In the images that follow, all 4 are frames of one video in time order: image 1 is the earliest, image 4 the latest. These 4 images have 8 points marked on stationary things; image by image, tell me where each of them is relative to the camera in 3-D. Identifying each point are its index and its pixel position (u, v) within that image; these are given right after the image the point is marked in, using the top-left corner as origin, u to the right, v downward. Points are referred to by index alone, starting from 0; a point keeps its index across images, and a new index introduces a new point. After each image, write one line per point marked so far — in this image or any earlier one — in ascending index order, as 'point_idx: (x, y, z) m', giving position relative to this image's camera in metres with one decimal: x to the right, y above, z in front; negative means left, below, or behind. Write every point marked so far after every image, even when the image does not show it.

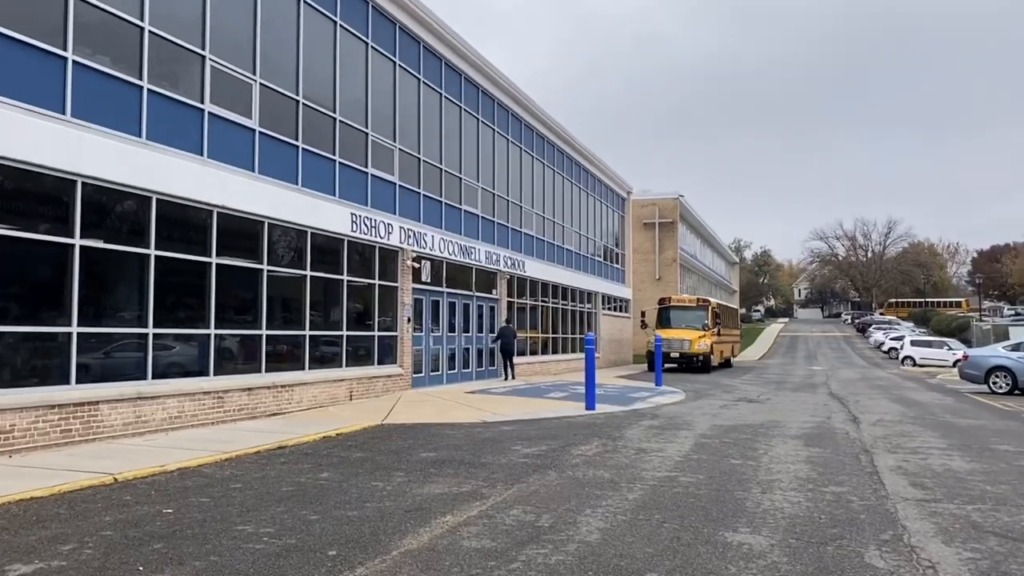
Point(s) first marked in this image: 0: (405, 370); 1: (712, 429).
0: (-2.3, -1.8, +18.6) m
1: (+3.1, -2.2, +13.5) m
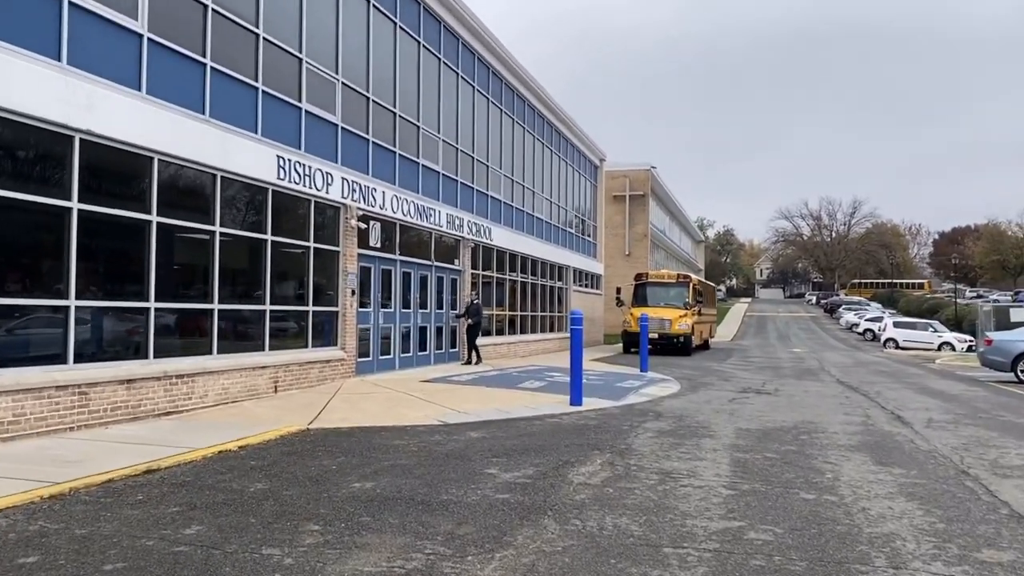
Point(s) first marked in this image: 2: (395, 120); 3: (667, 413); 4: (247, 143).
0: (-2.9, -1.2, +15.3) m
1: (+2.8, -1.8, +10.4) m
2: (-2.4, +3.4, +17.5) m
3: (+2.2, -1.8, +12.5) m
4: (-3.8, +2.1, +12.4) m
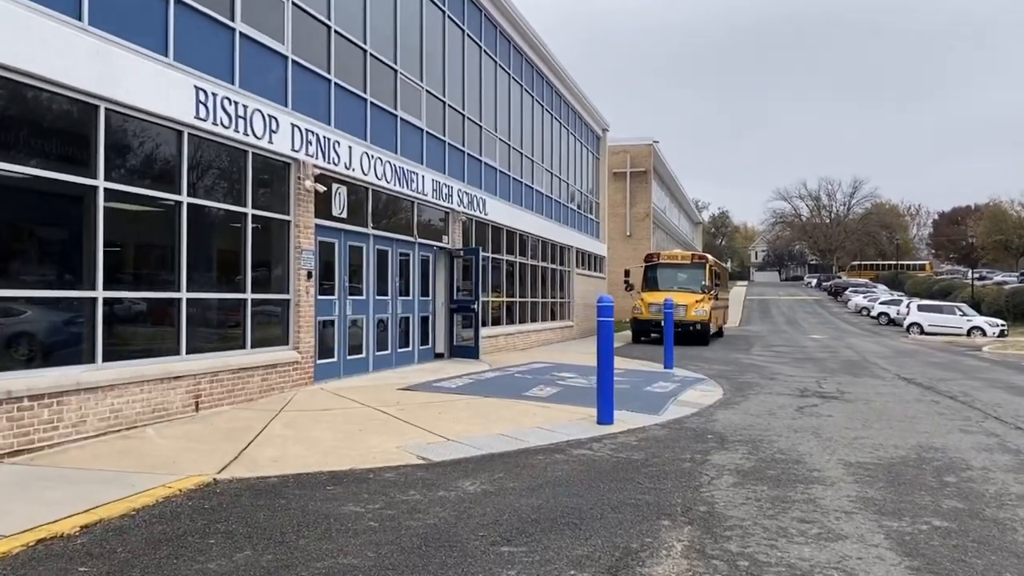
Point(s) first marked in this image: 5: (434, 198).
0: (-2.9, -0.9, +11.9) m
1: (+2.9, -1.6, +7.1) m
2: (-2.4, +3.7, +14.0) m
3: (+2.3, -1.6, +9.1) m
4: (-3.8, +2.3, +8.9) m
5: (-1.5, +1.8, +16.8) m
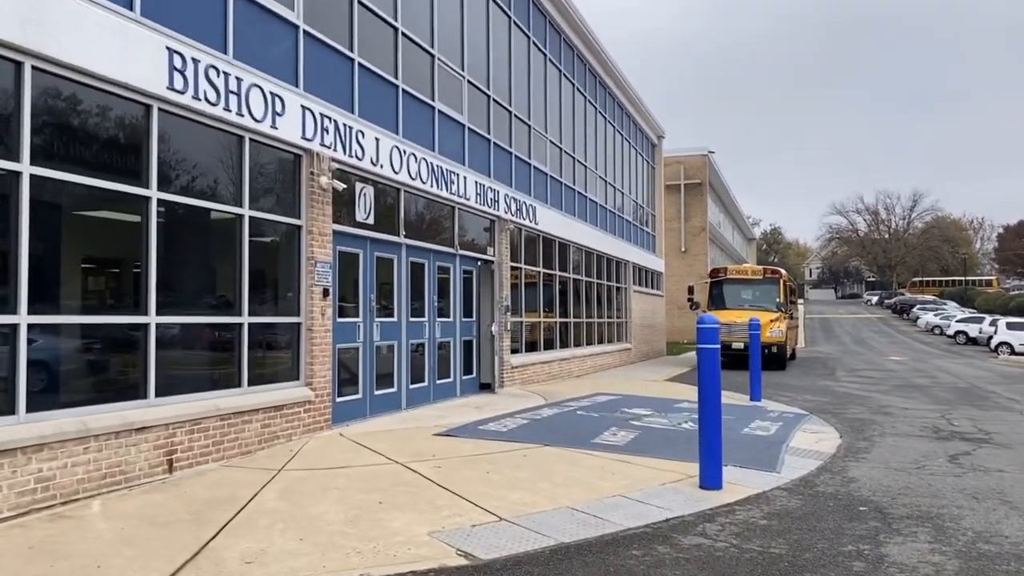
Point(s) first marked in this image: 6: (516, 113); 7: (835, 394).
0: (-2.2, -1.2, +9.6) m
1: (+3.4, -1.6, +4.5) m
2: (-1.6, +3.4, +11.8) m
3: (+2.9, -1.7, +6.6) m
4: (-3.2, +2.1, +6.8) m
5: (-0.5, +1.4, +14.5) m
6: (+0.1, +3.4, +16.7) m
7: (+6.3, -2.0, +16.8) m
